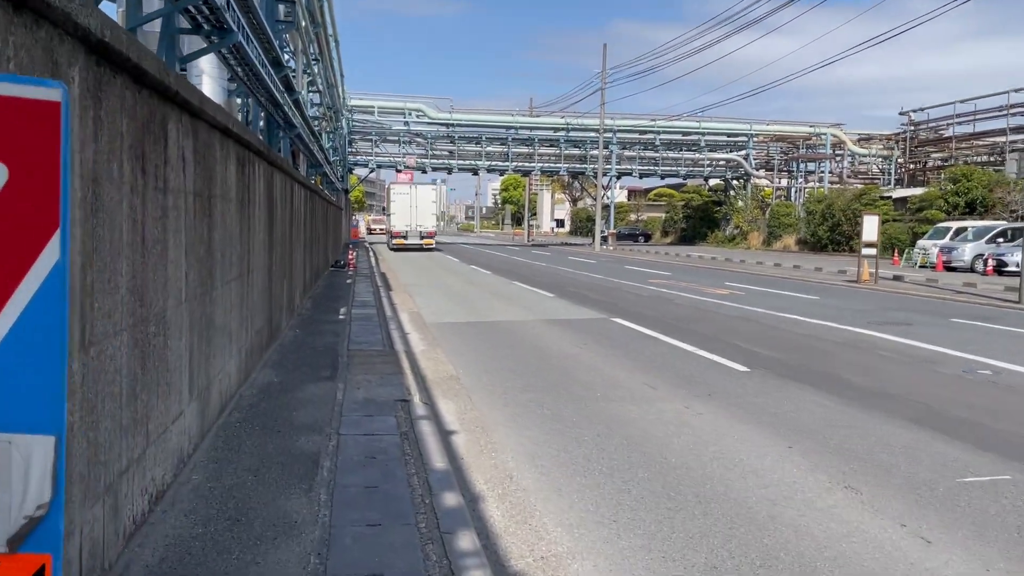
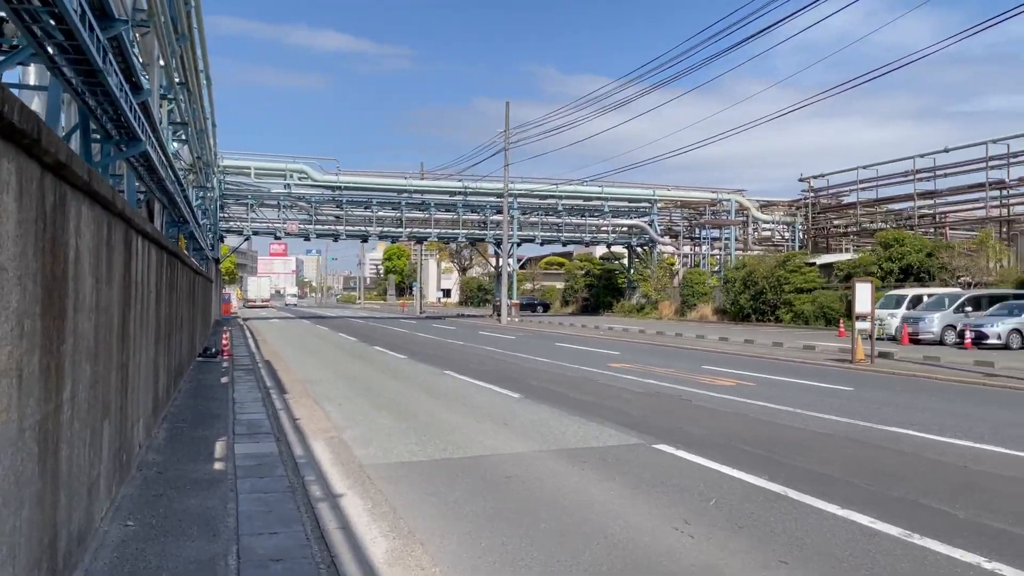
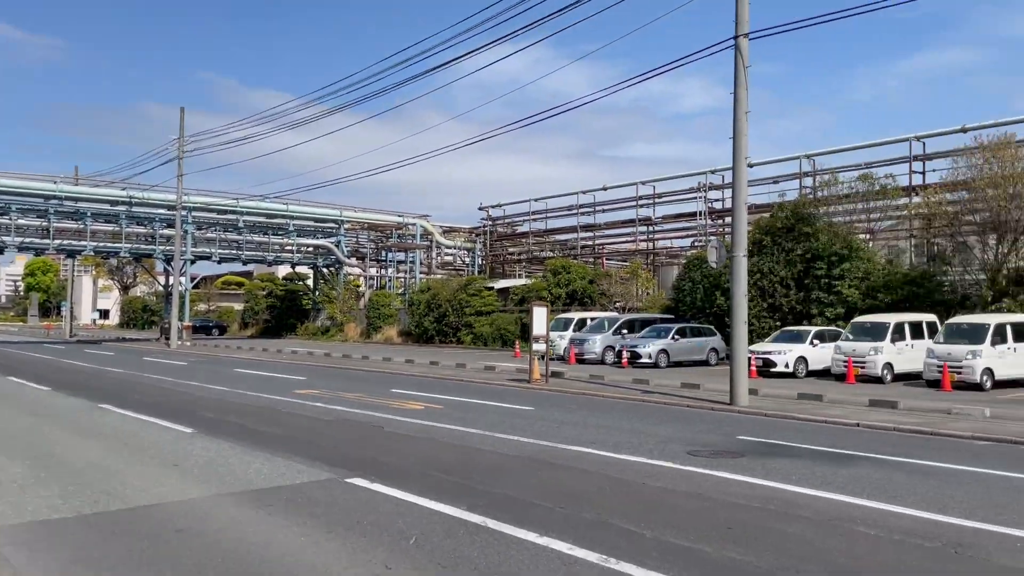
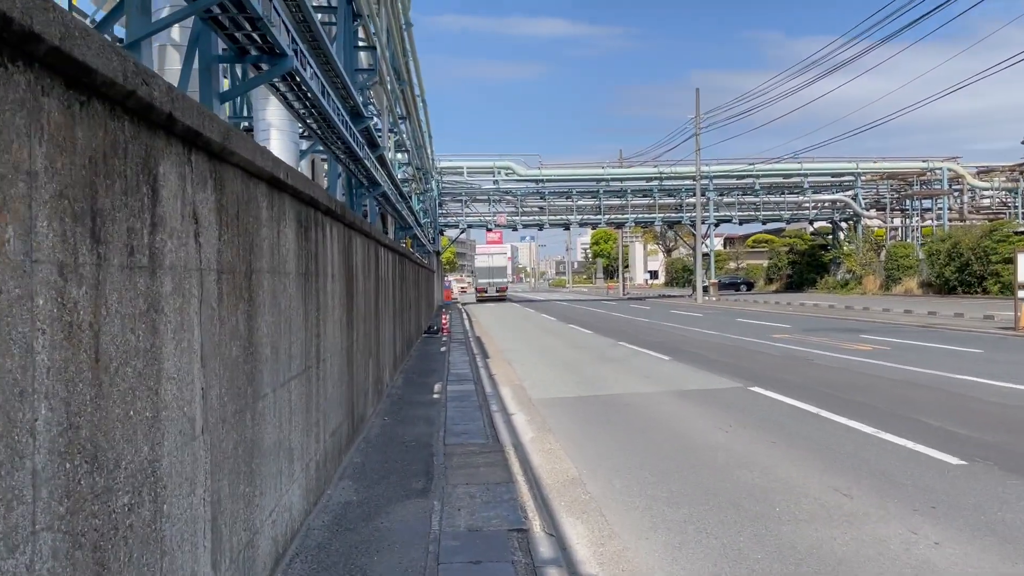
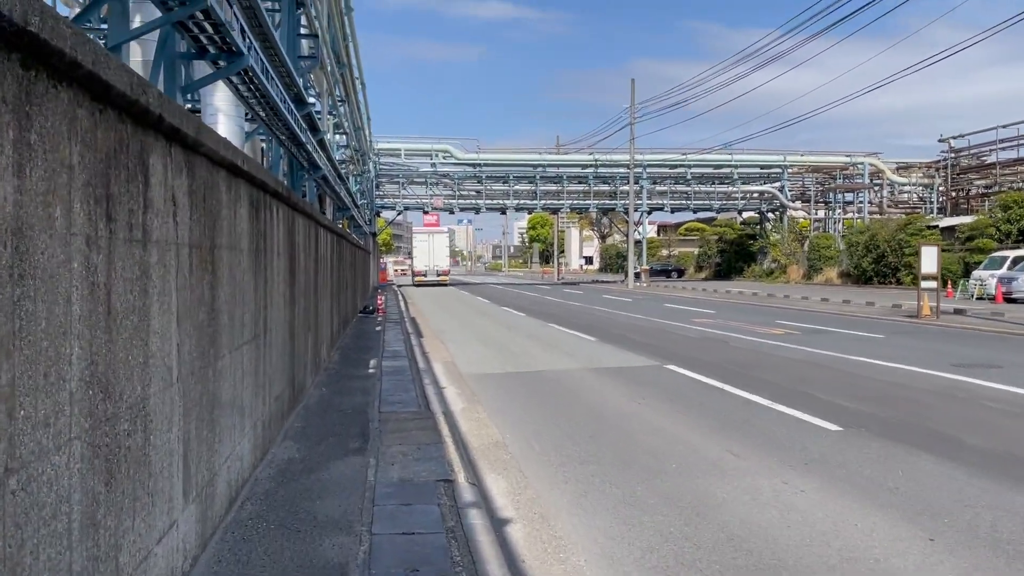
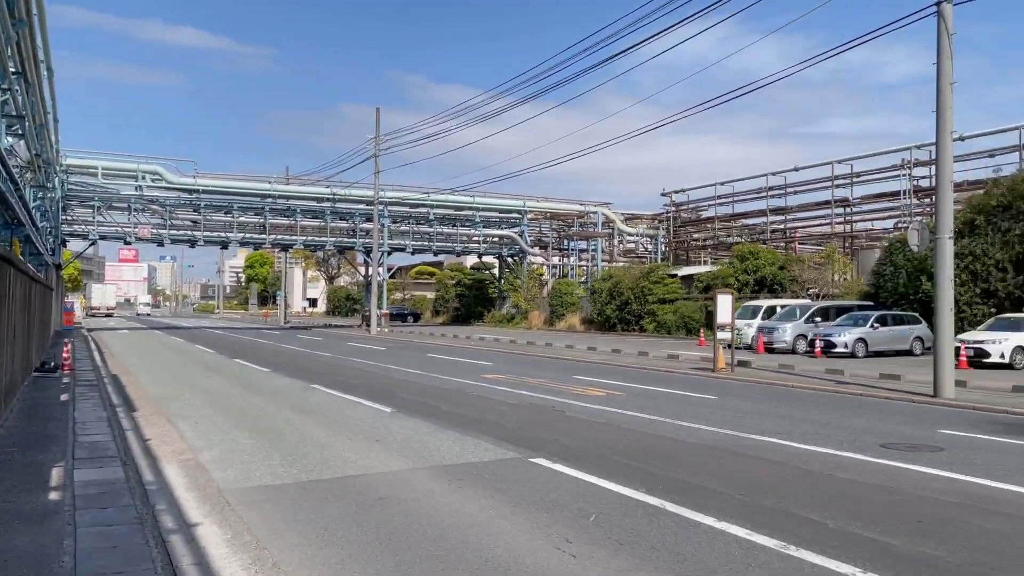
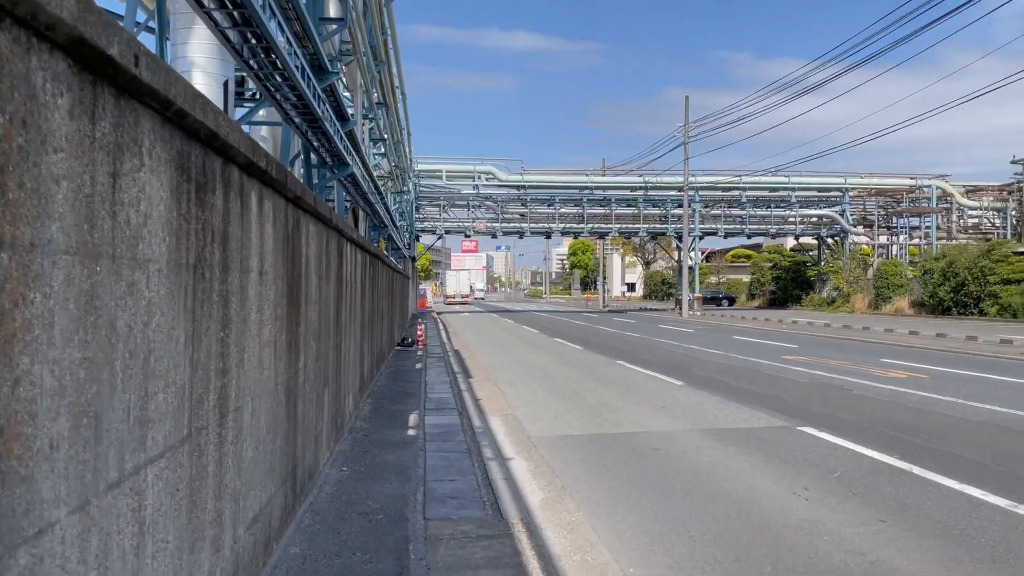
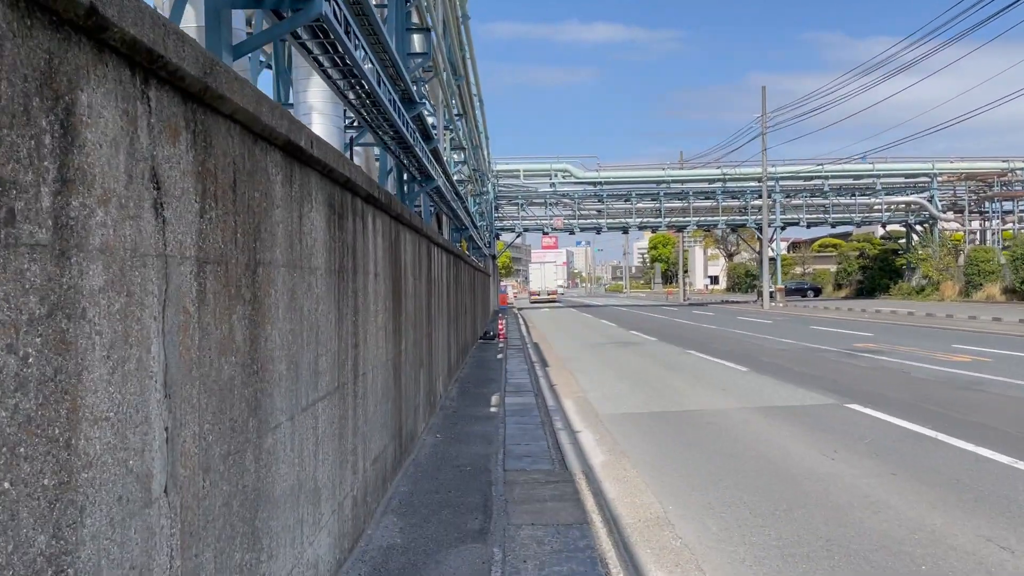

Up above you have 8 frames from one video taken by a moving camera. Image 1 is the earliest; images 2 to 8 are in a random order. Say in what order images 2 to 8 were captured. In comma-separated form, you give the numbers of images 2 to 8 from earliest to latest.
5, 4, 8, 7, 2, 6, 3
